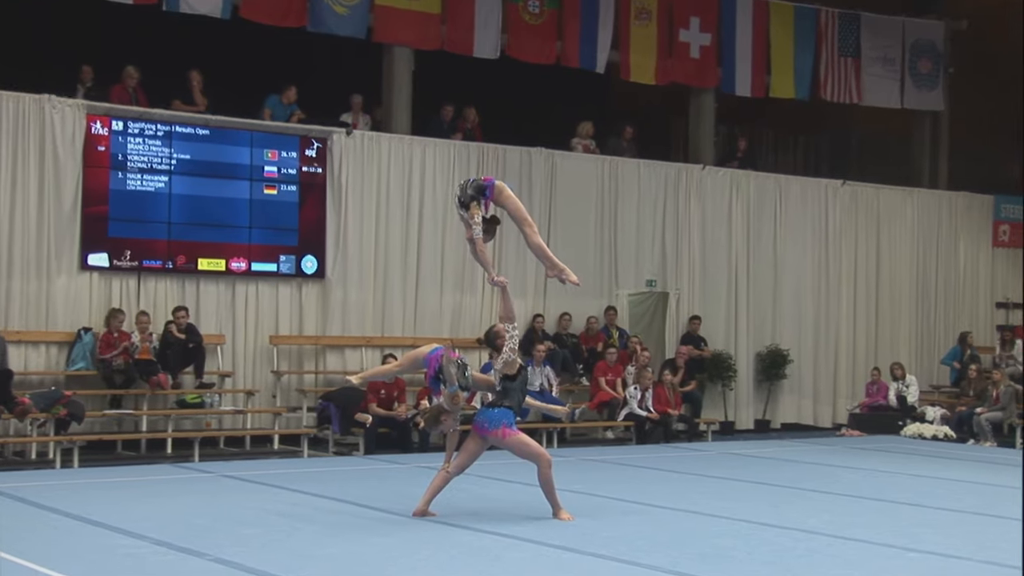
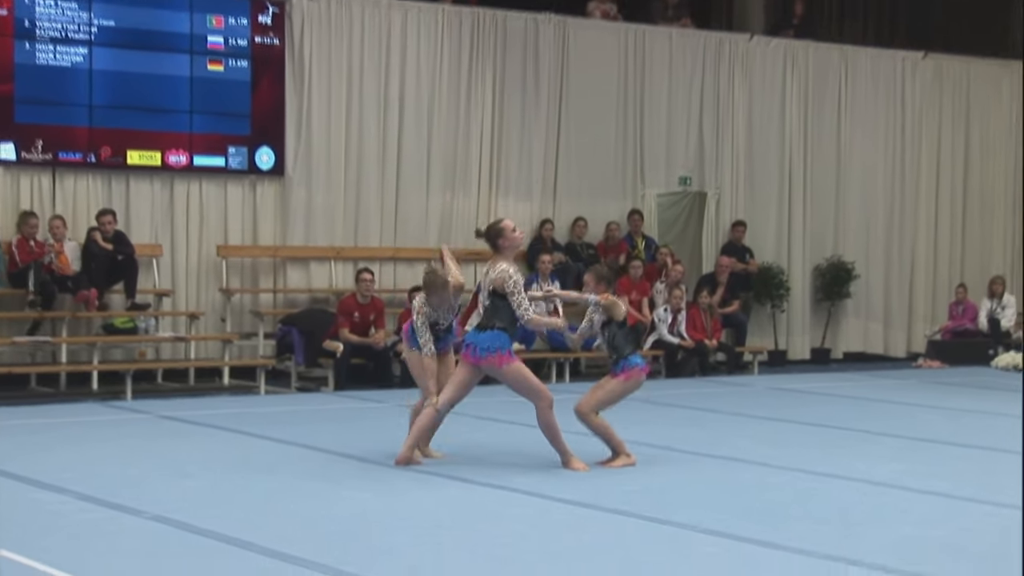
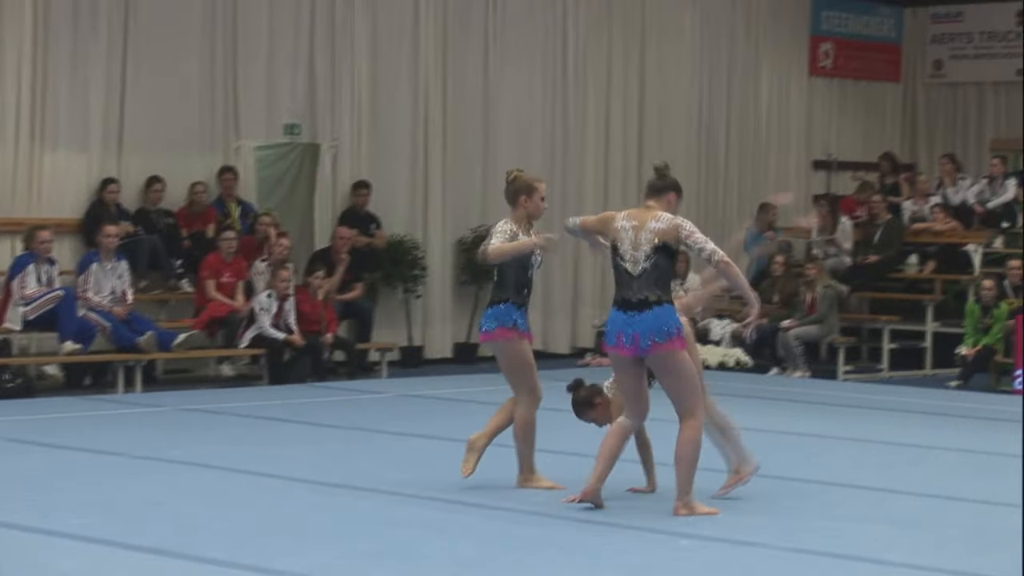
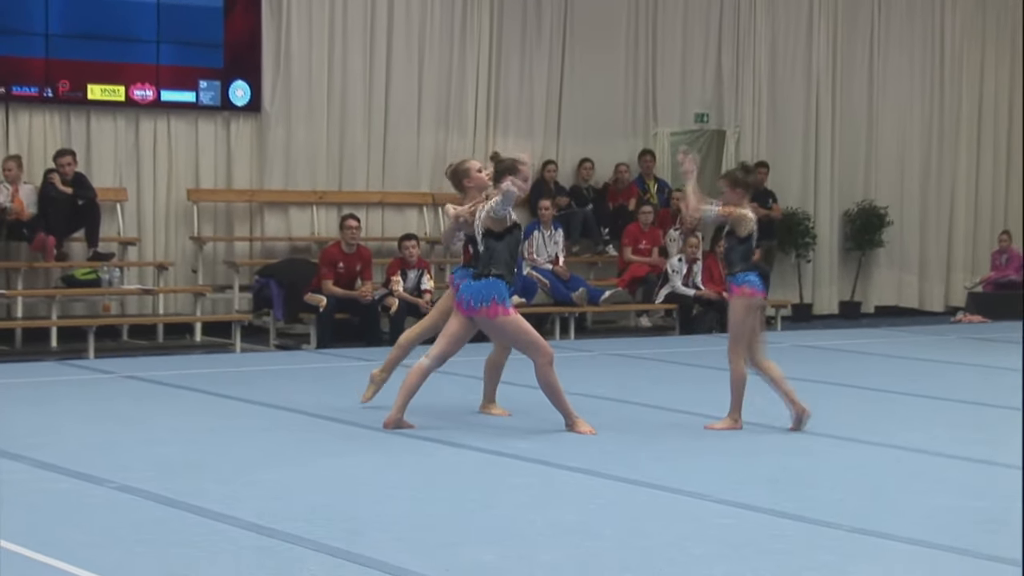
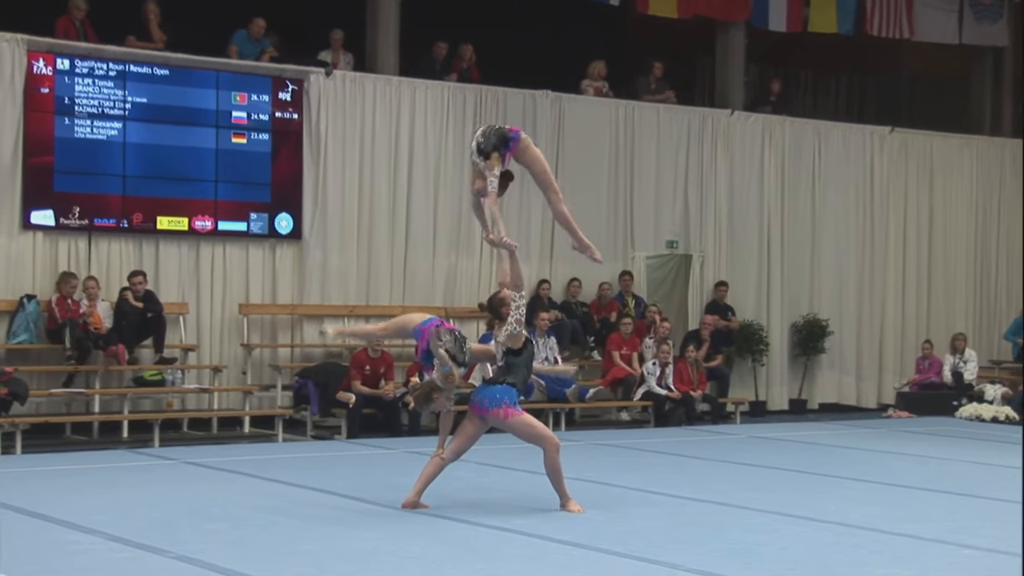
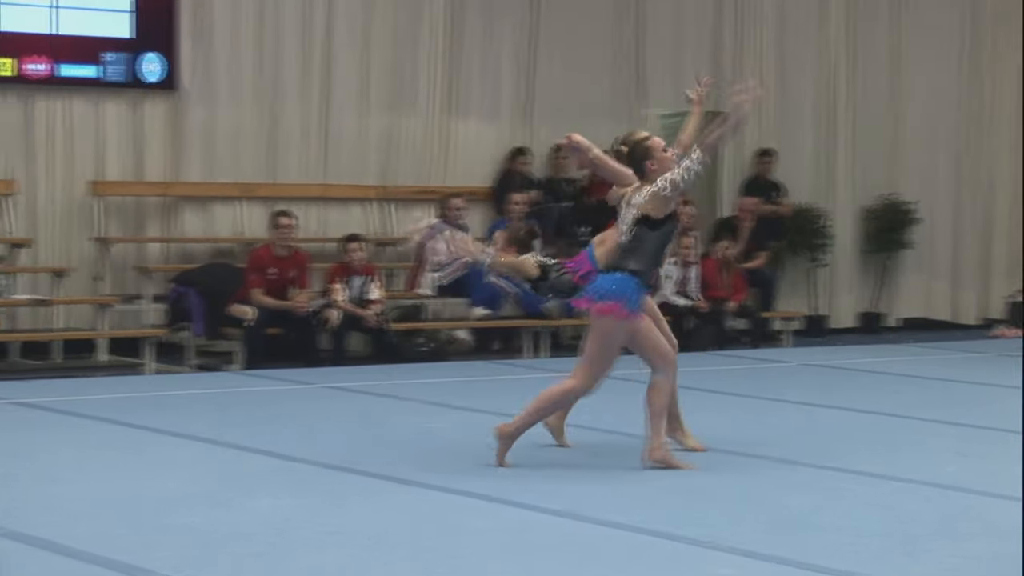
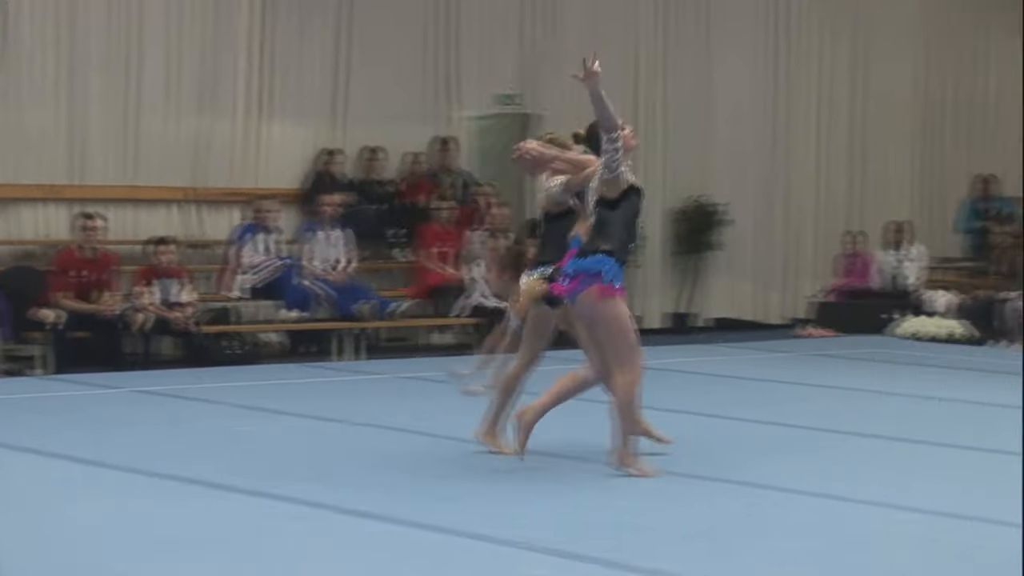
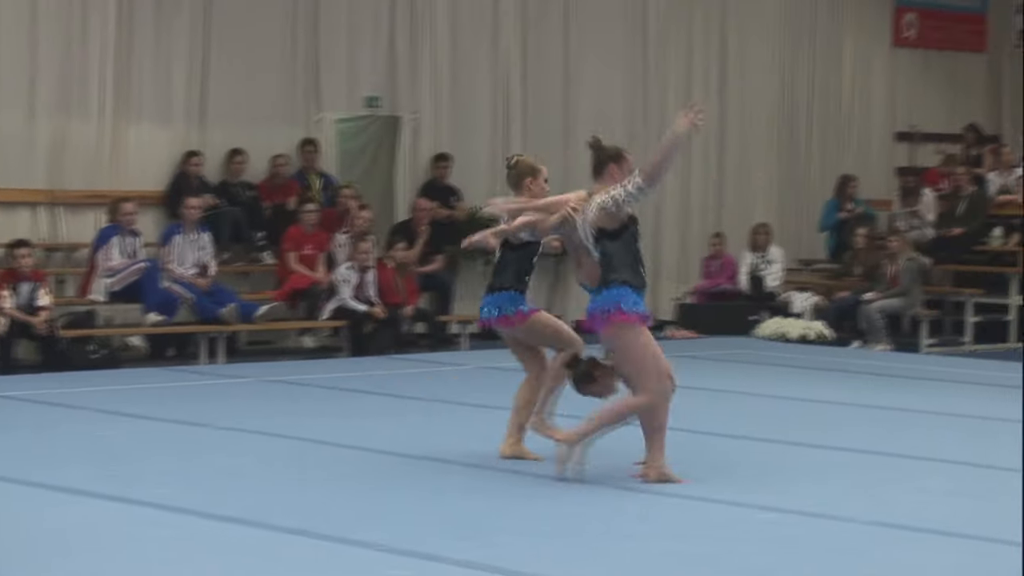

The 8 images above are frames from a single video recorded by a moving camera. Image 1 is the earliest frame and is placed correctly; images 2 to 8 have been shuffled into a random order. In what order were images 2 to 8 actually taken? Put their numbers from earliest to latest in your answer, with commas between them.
5, 2, 4, 6, 7, 8, 3
